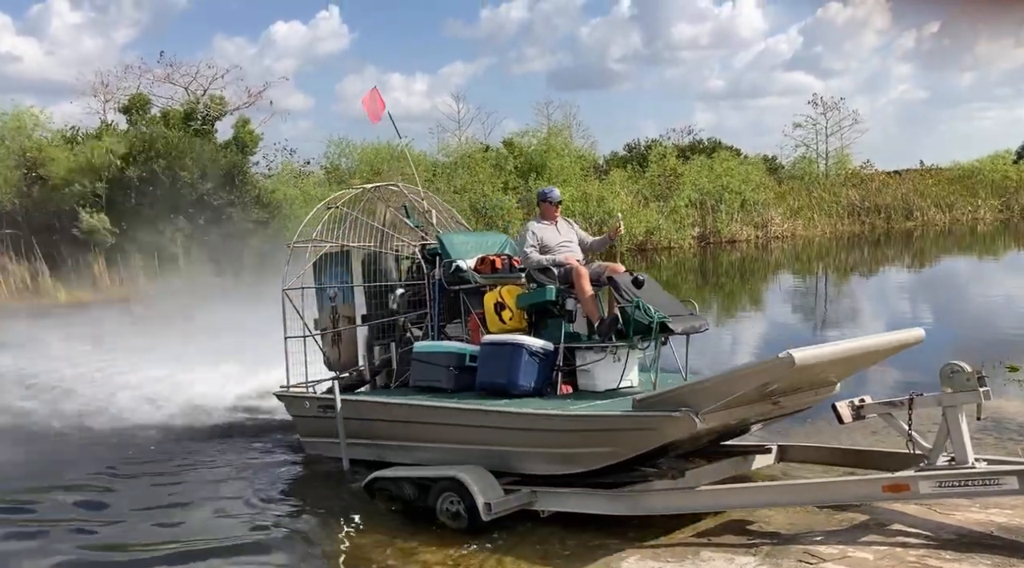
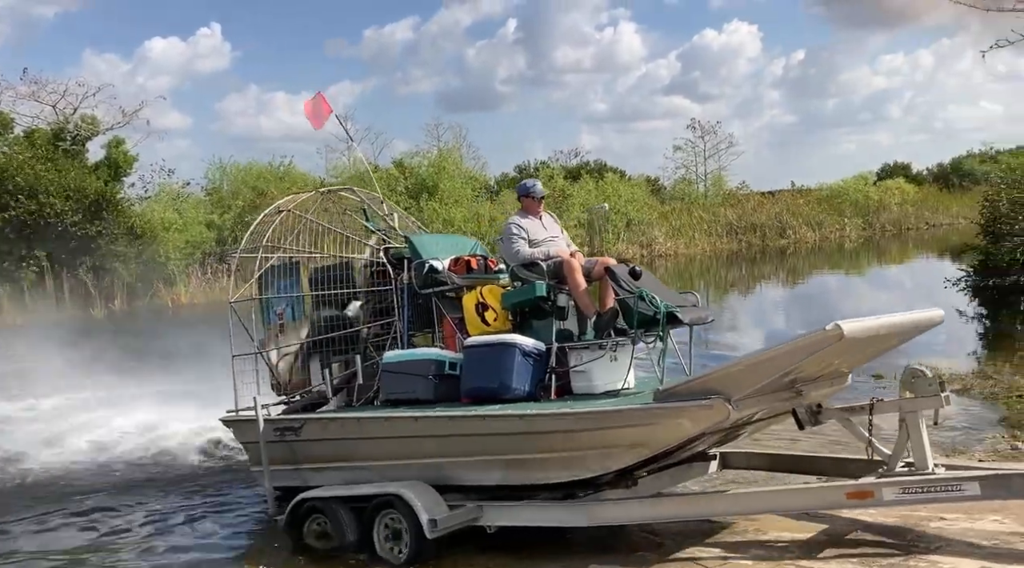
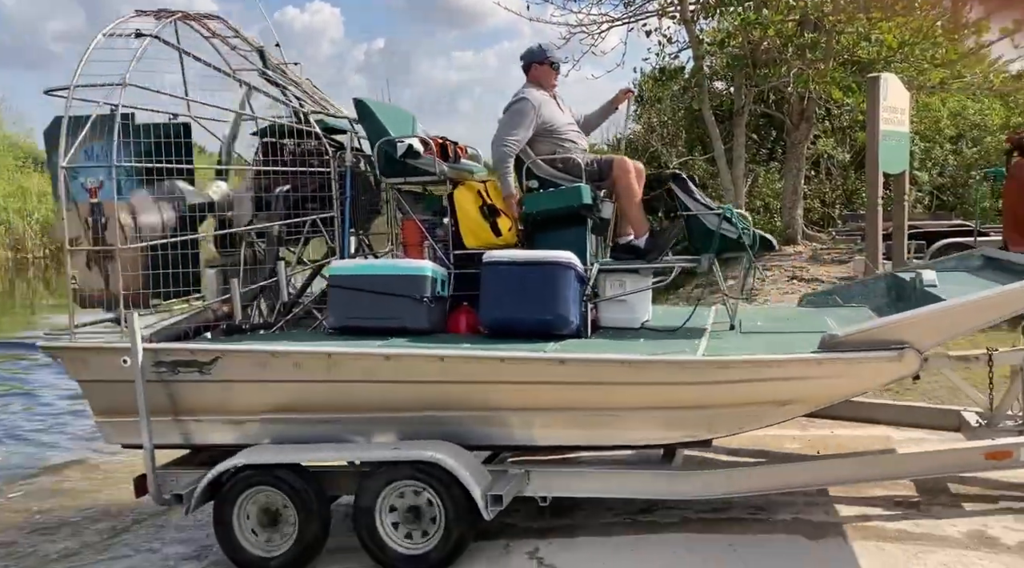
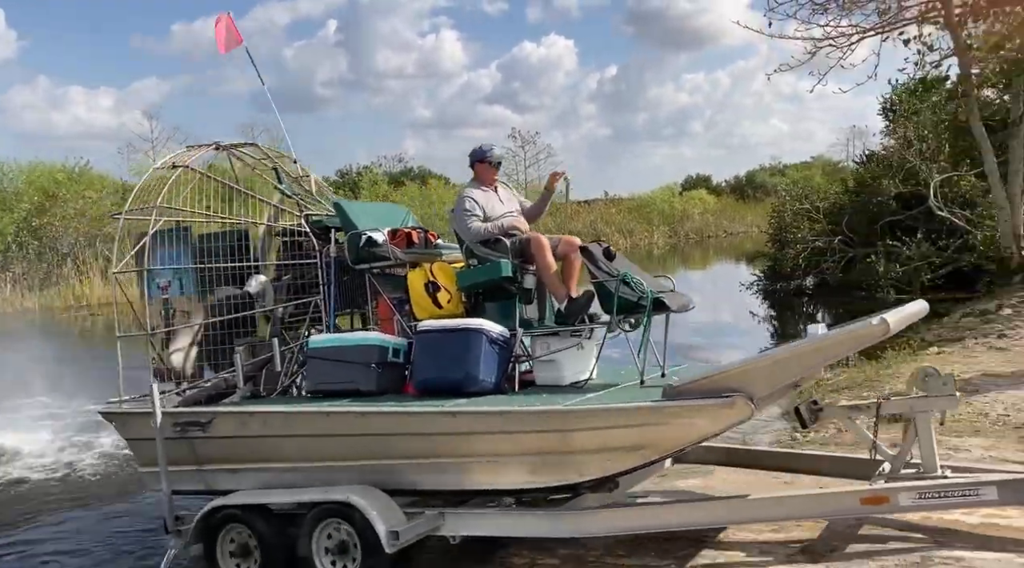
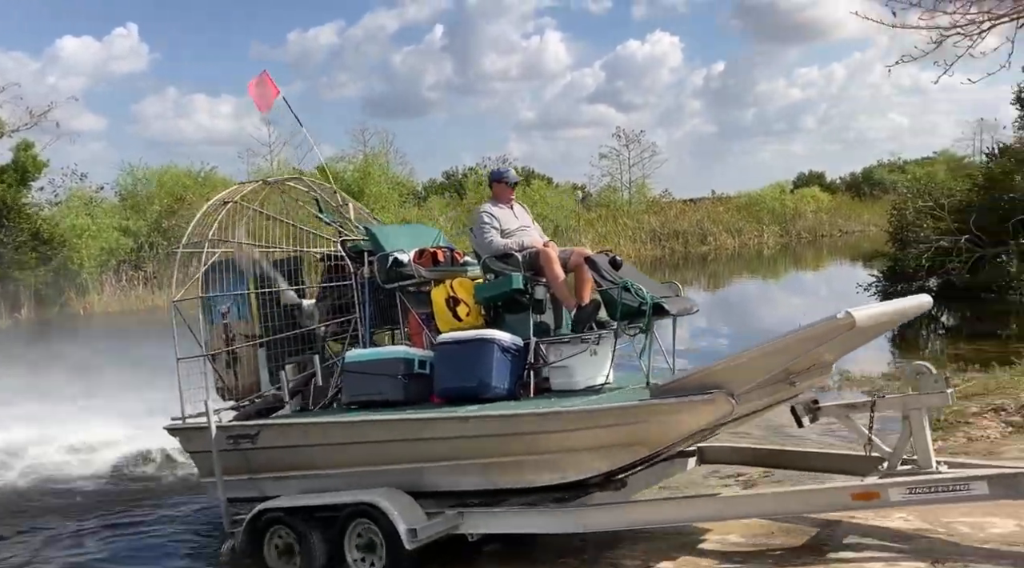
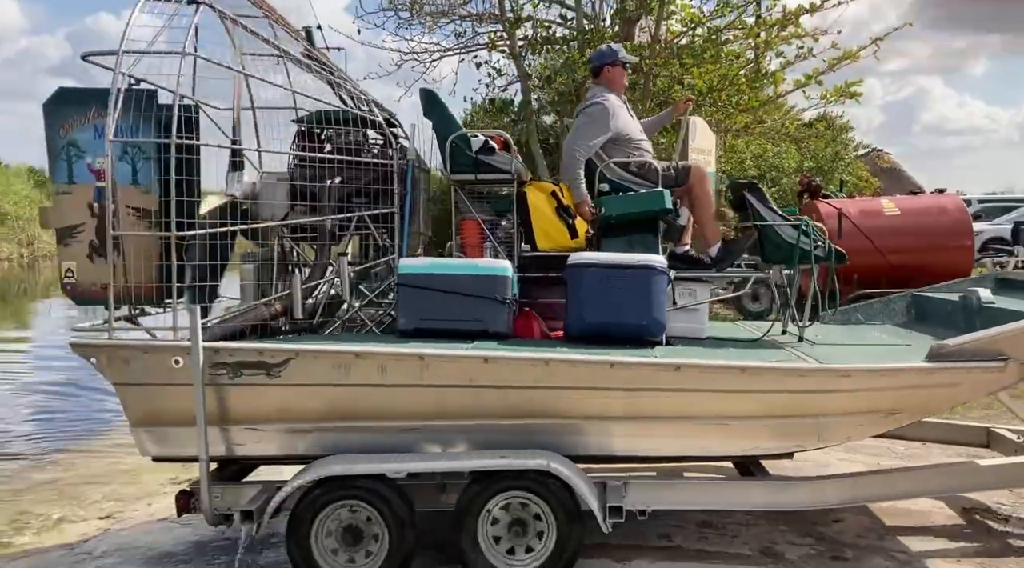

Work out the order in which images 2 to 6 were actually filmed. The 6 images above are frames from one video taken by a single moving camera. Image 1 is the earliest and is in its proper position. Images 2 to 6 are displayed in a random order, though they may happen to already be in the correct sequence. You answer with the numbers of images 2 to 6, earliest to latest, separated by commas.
2, 5, 4, 3, 6
